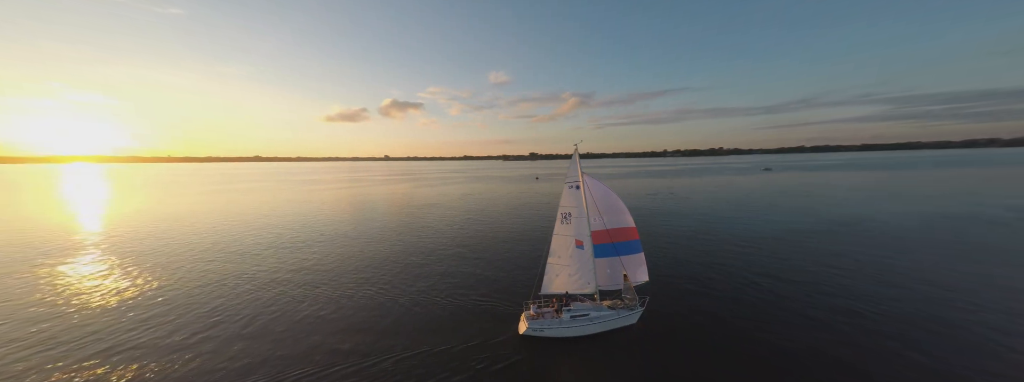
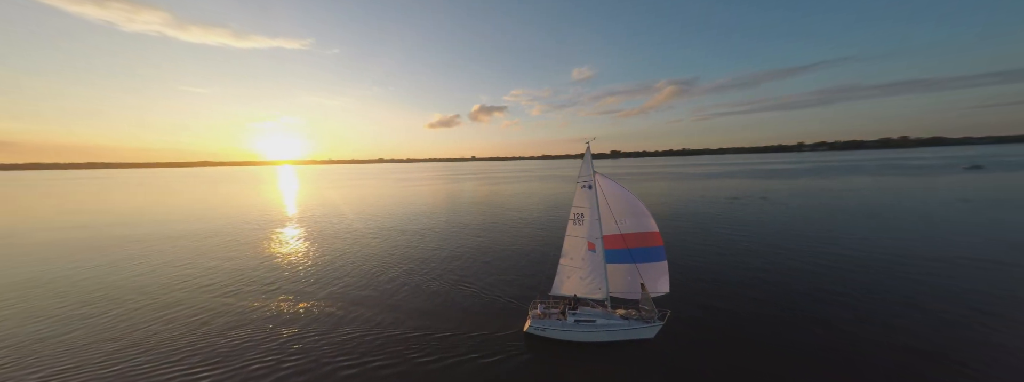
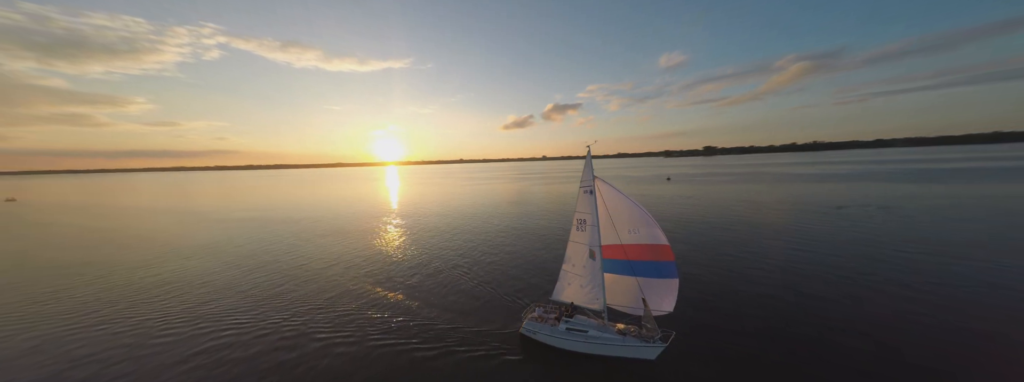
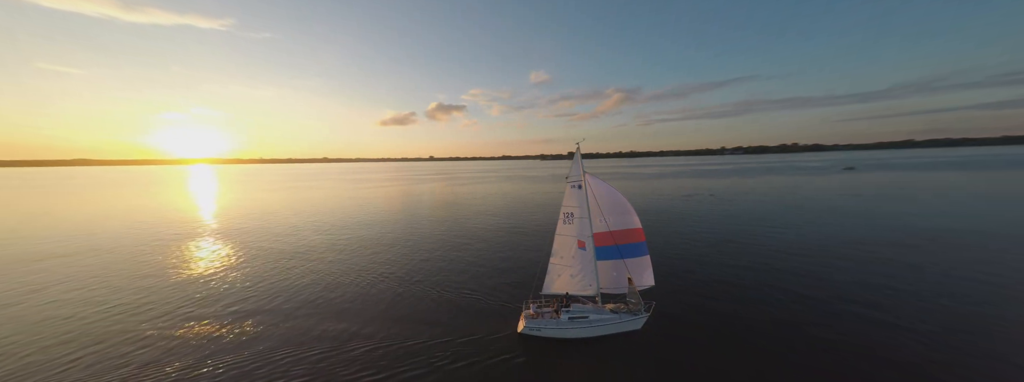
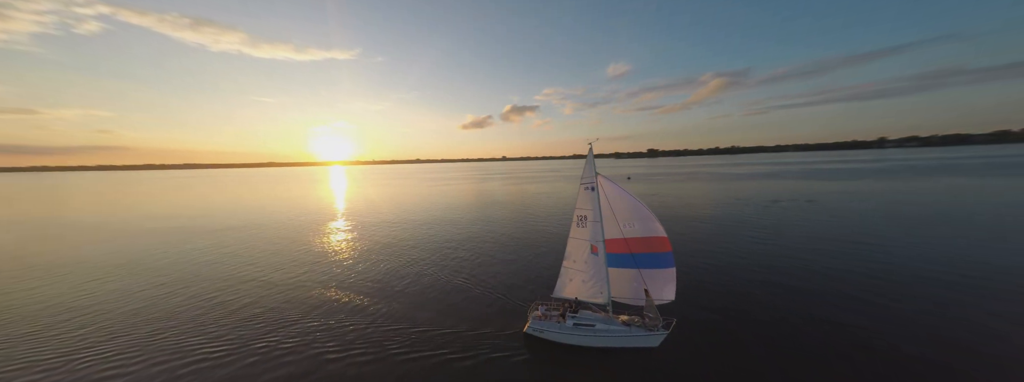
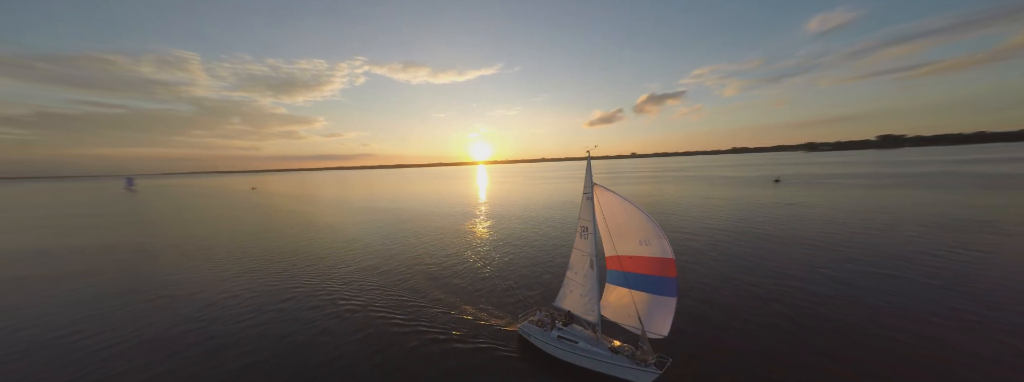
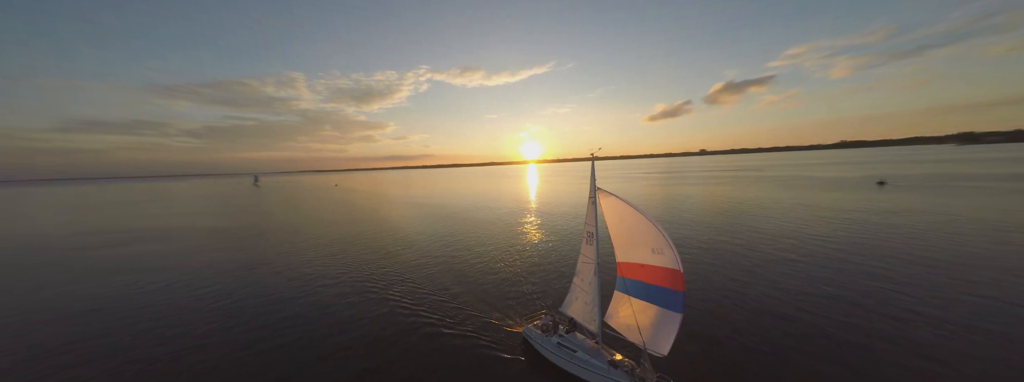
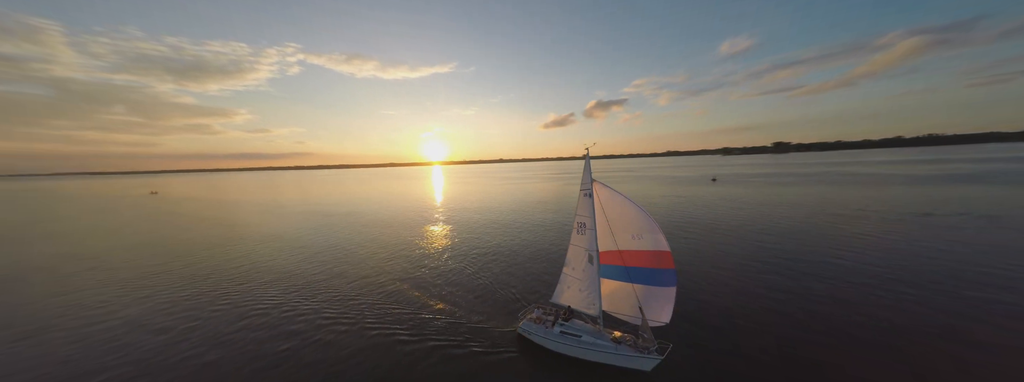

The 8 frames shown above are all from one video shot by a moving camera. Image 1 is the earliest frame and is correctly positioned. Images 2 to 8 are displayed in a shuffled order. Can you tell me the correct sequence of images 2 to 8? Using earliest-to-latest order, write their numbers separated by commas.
4, 2, 5, 3, 8, 6, 7
